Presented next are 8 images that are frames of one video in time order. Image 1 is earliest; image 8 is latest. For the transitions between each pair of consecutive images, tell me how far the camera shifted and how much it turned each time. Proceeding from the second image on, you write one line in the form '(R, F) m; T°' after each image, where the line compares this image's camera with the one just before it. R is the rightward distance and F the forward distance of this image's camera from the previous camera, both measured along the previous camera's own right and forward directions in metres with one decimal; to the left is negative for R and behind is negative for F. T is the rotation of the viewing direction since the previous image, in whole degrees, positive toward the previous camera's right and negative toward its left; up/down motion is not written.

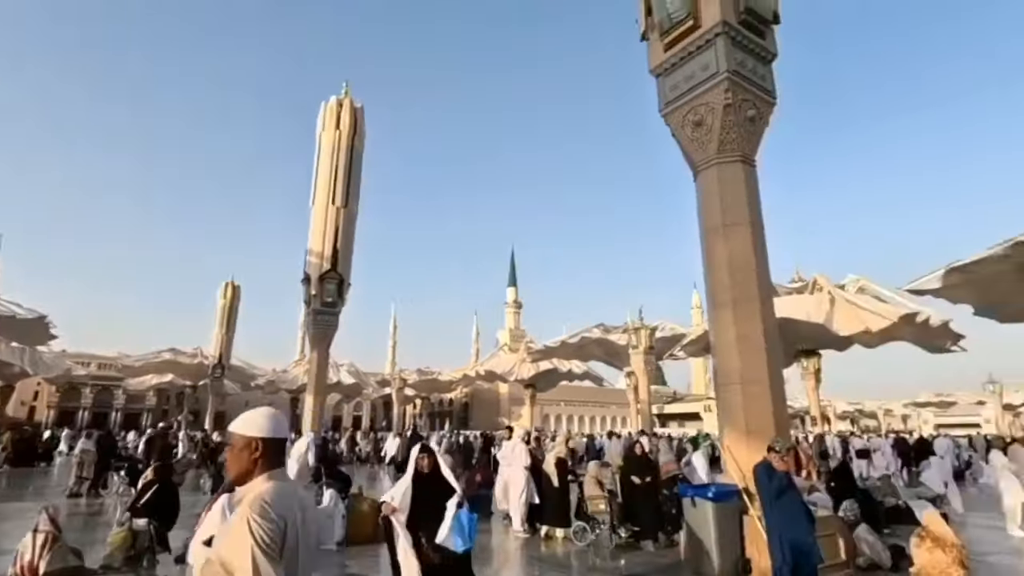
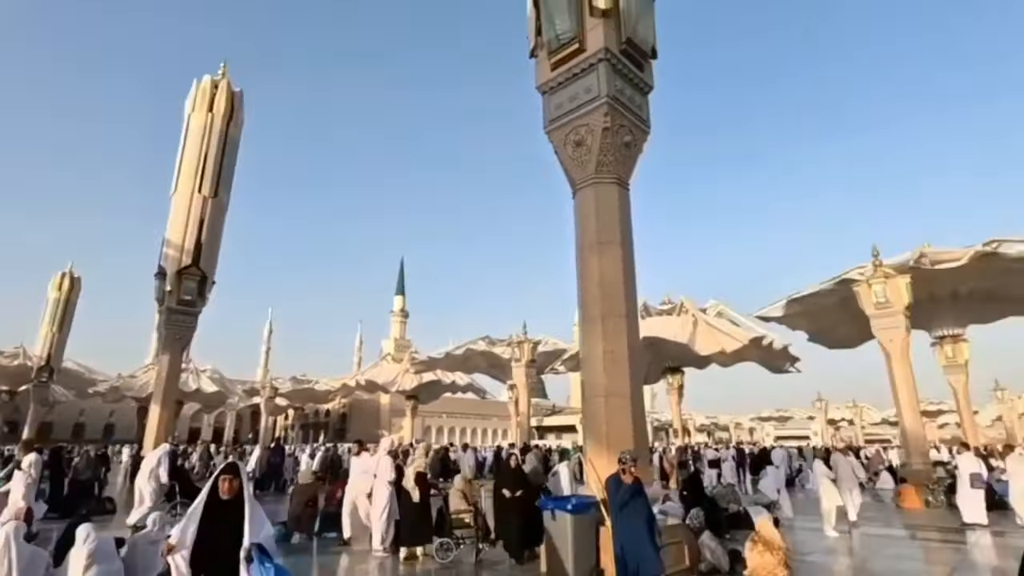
(+0.1, +0.1) m; +12°
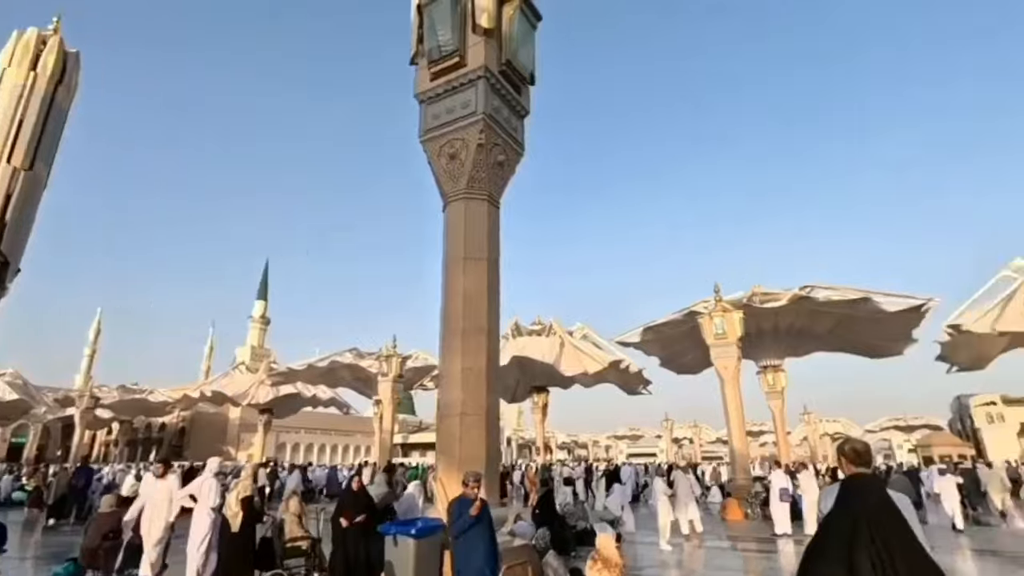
(+0.1, +0.1) m; +13°
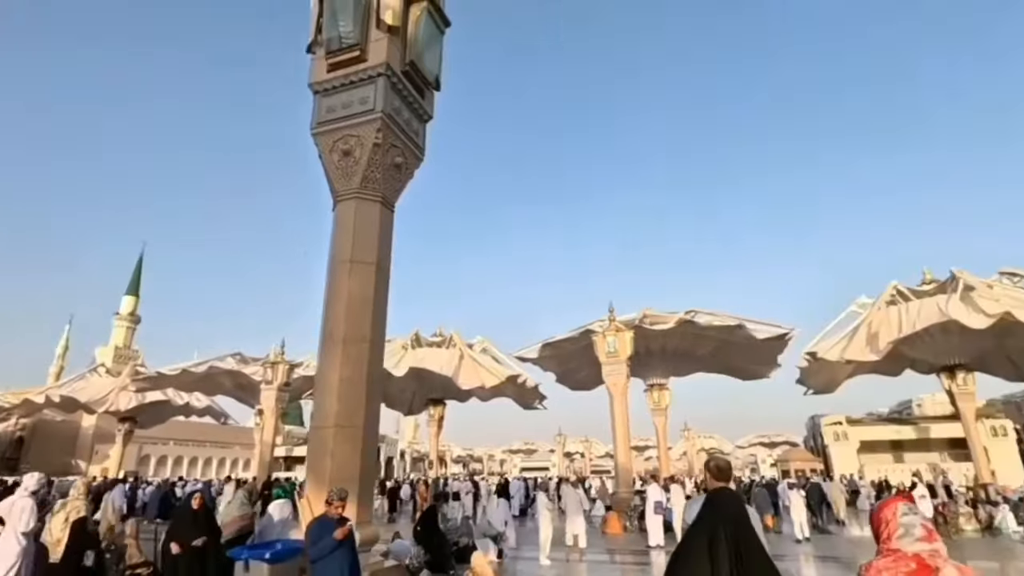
(+0.1, +0.1) m; +10°
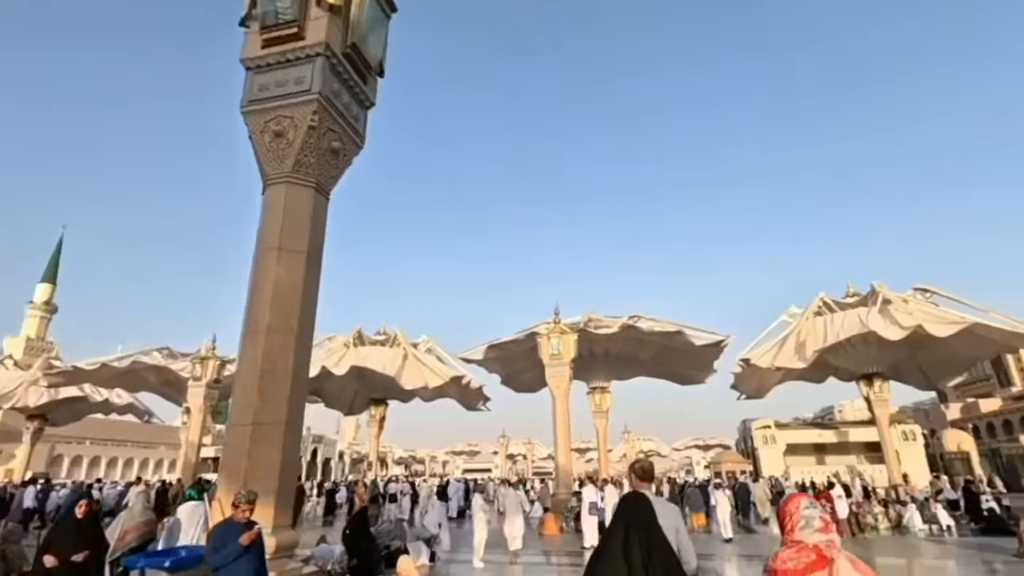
(+0.1, +0.1) m; +5°
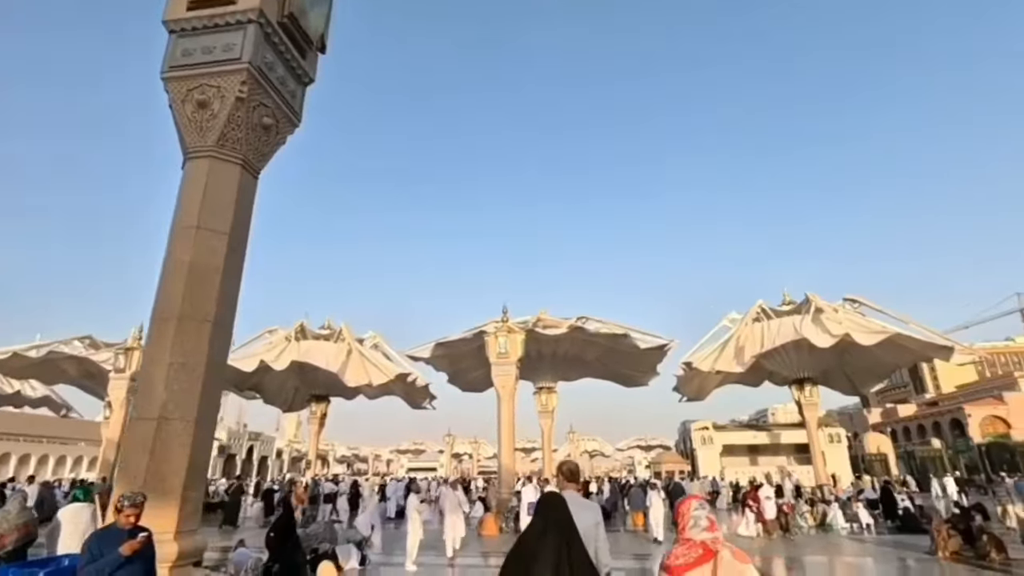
(+0.1, +0.1) m; +5°
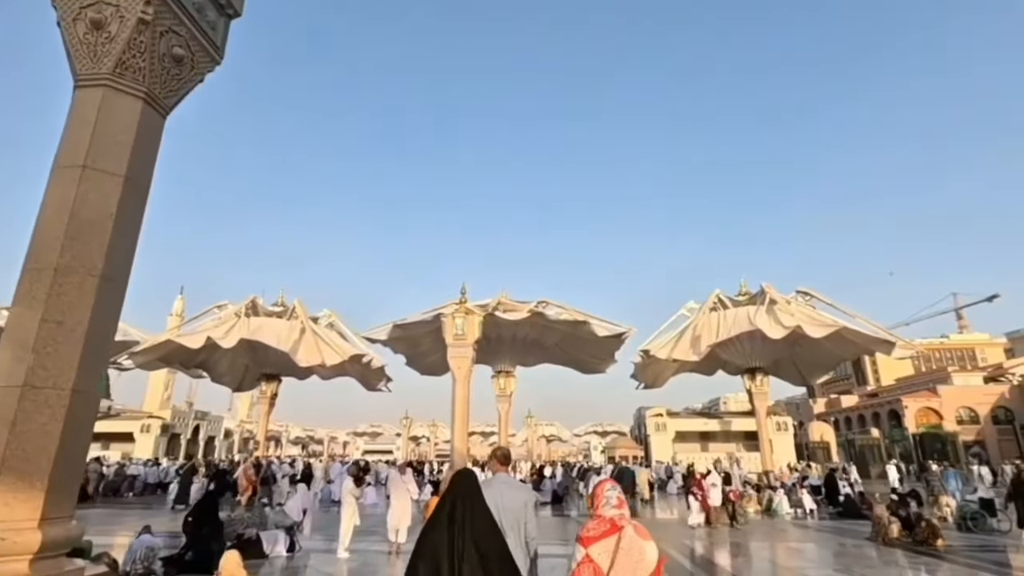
(+0.1, +0.3) m; +4°
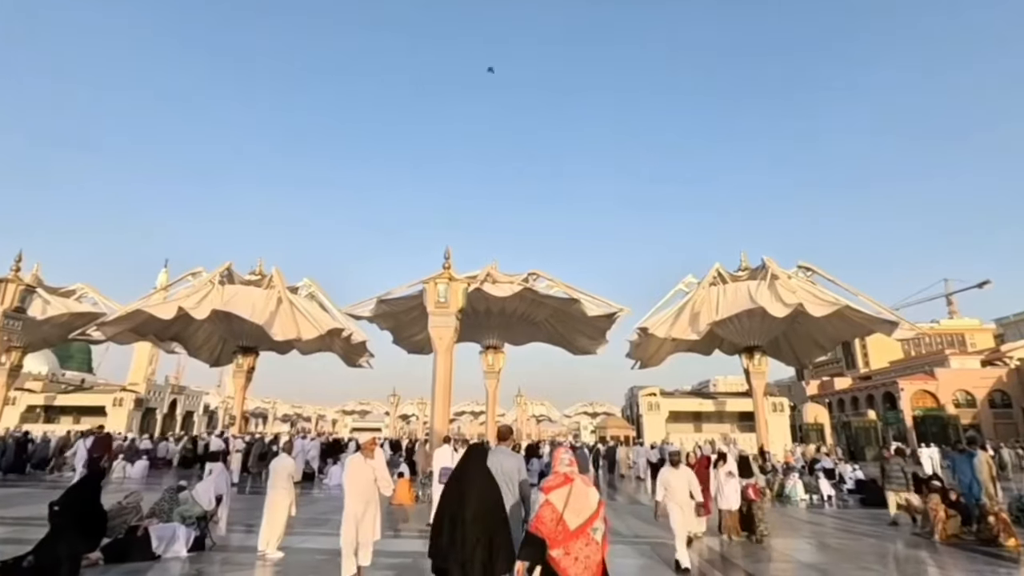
(+0.1, +1.3) m; +1°
